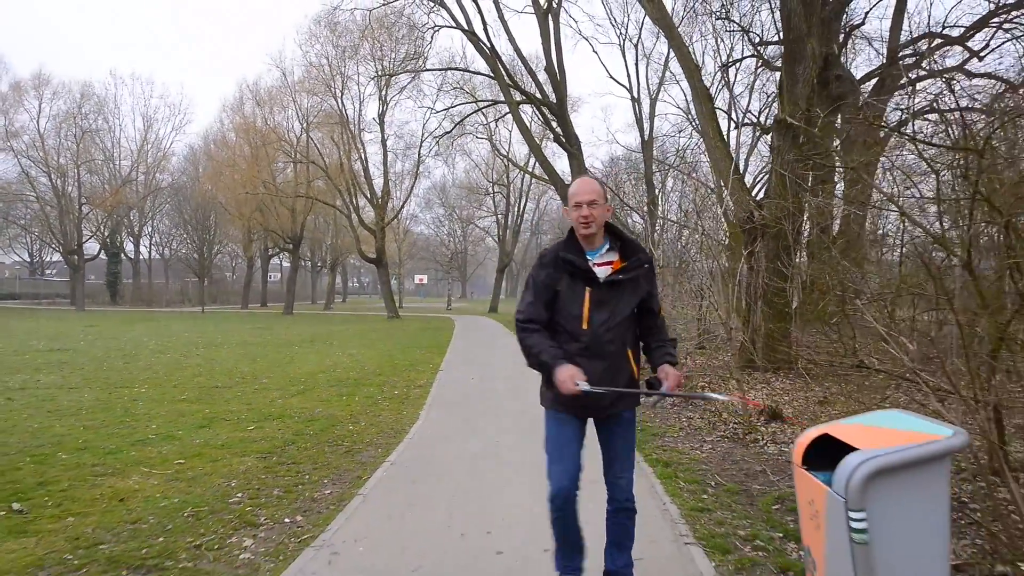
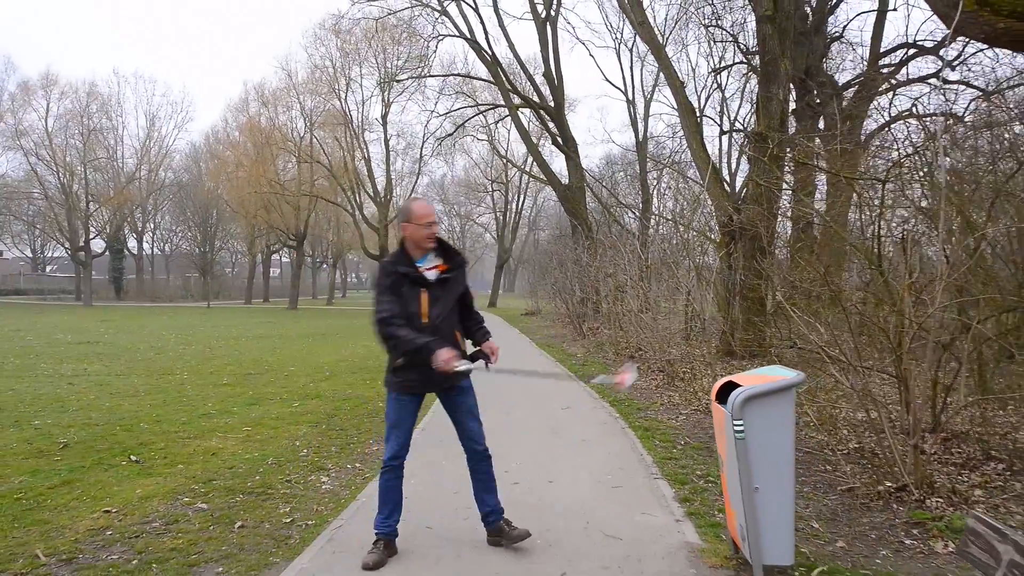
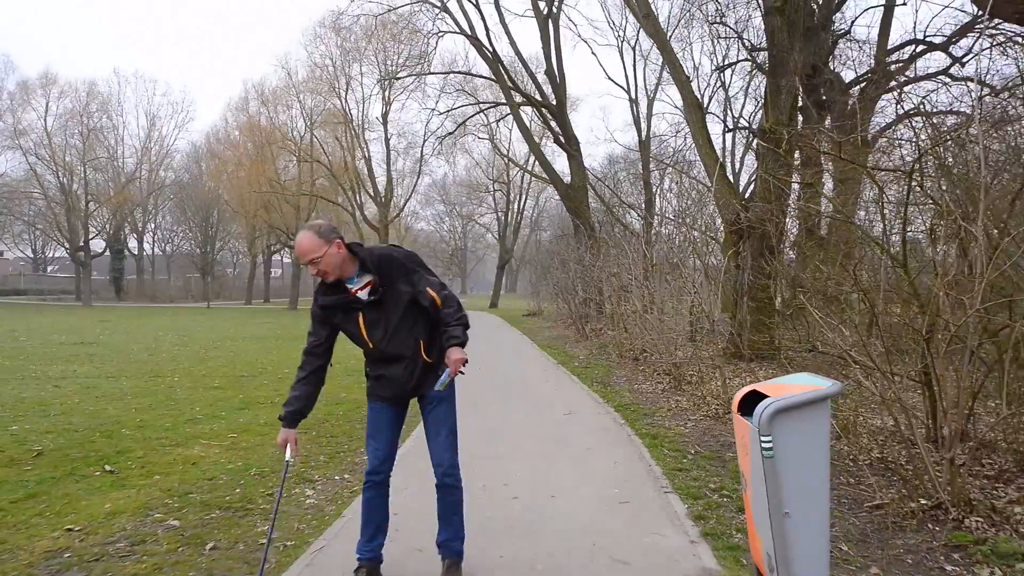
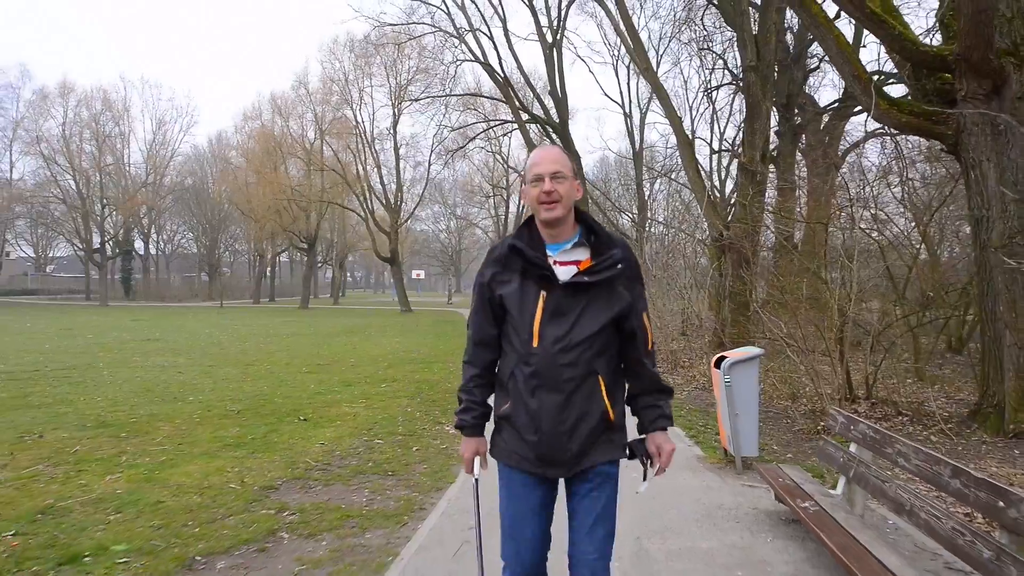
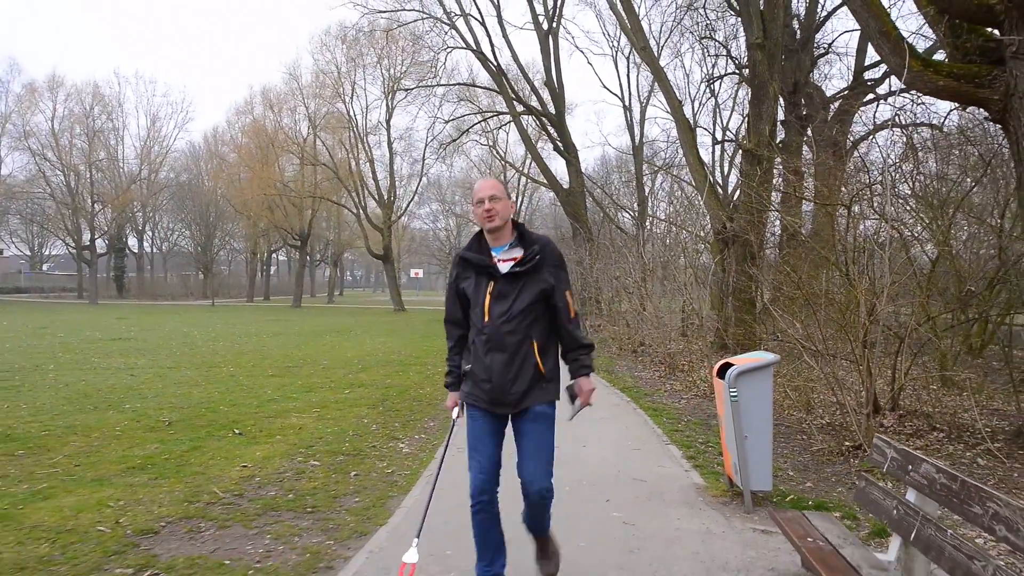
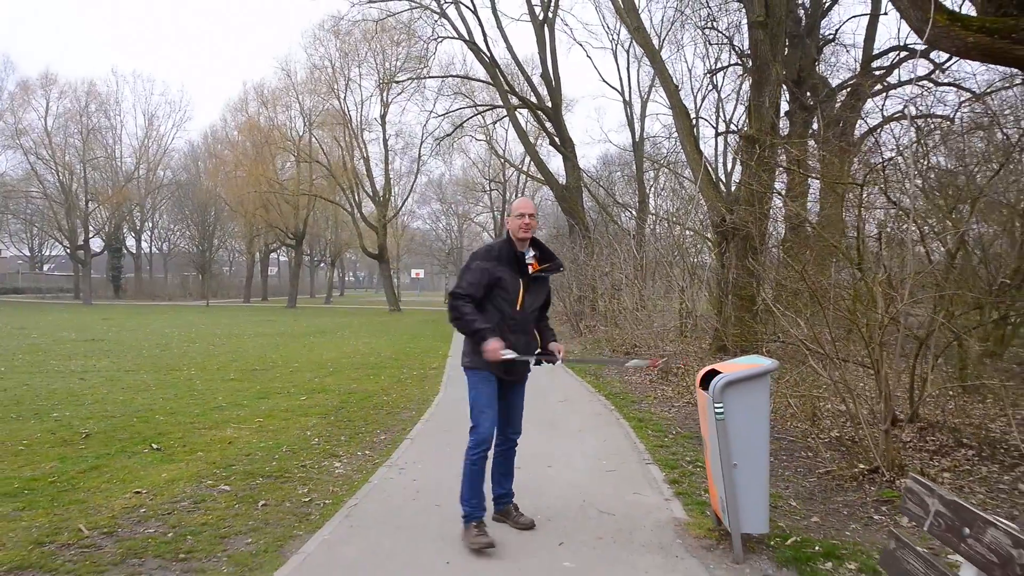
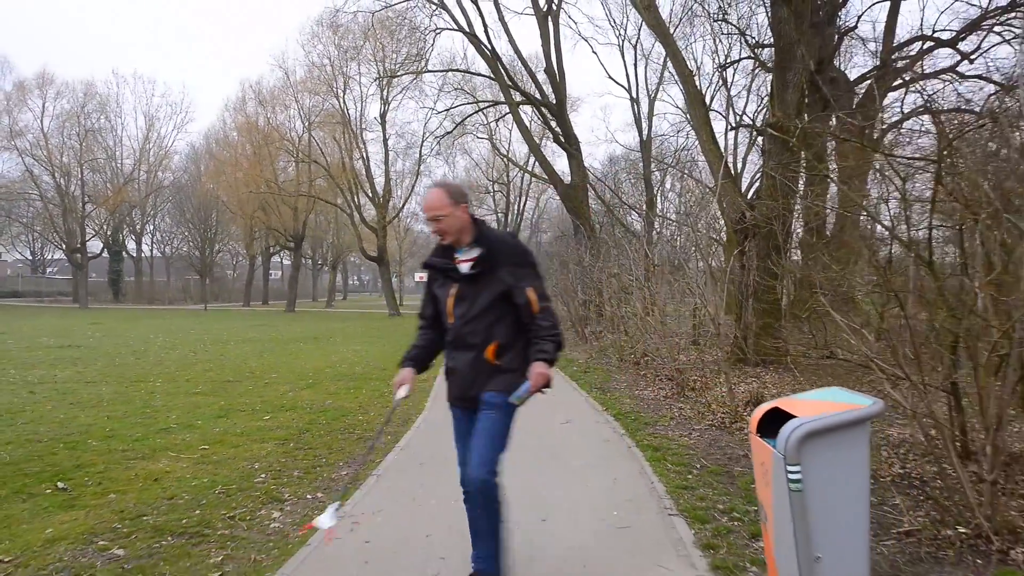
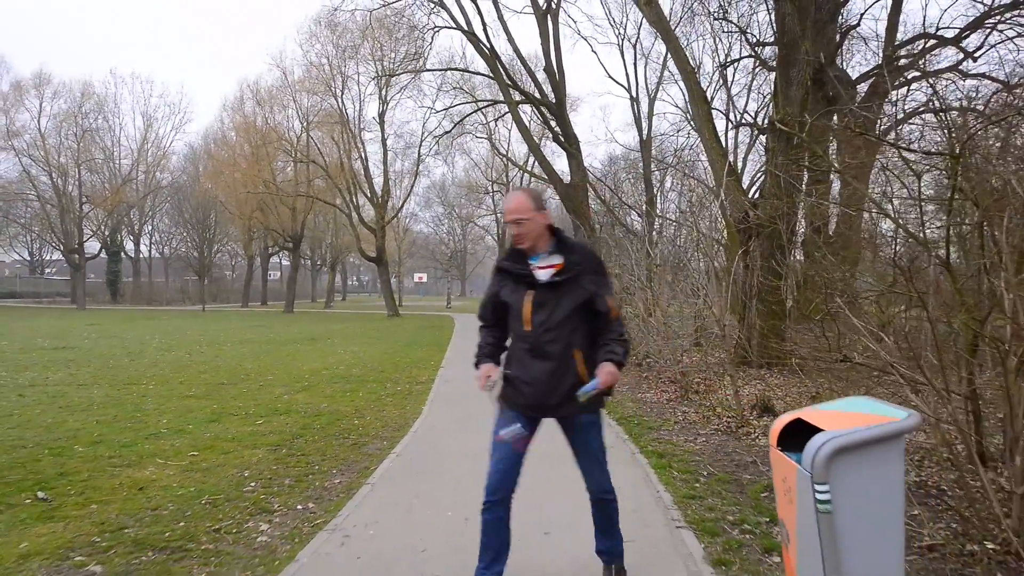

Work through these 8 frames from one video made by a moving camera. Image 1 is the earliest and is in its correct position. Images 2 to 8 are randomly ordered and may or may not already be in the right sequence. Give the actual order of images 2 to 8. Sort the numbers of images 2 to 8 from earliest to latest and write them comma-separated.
8, 7, 3, 2, 6, 5, 4
